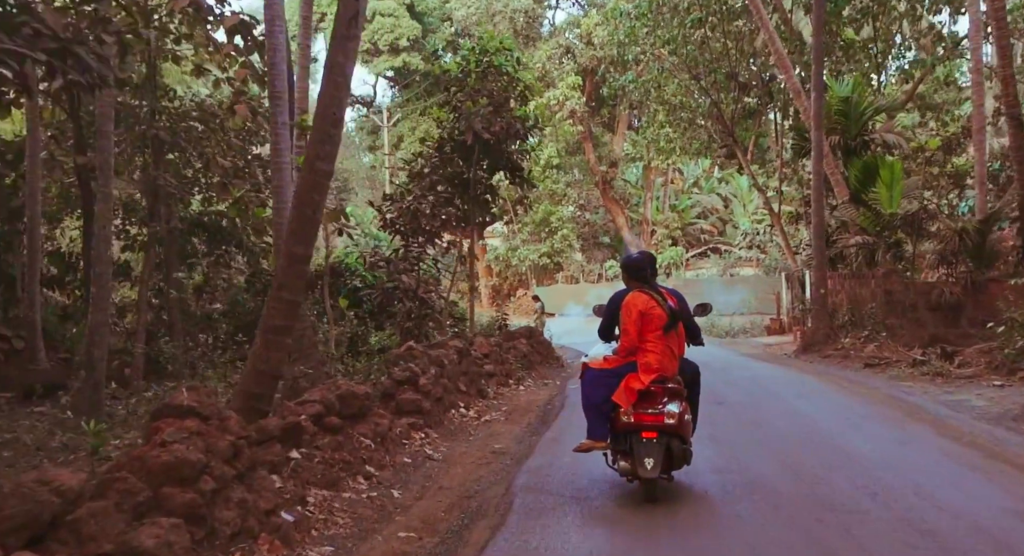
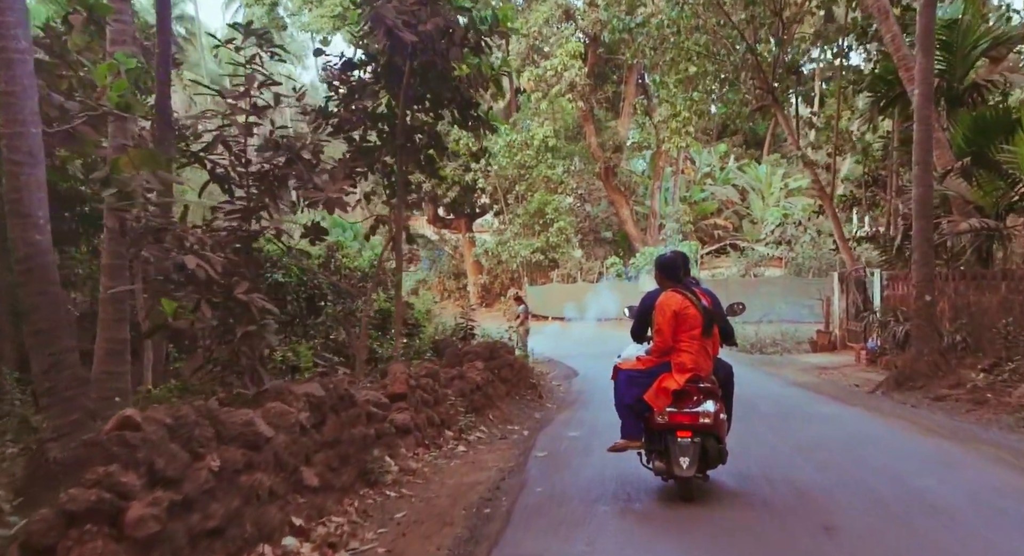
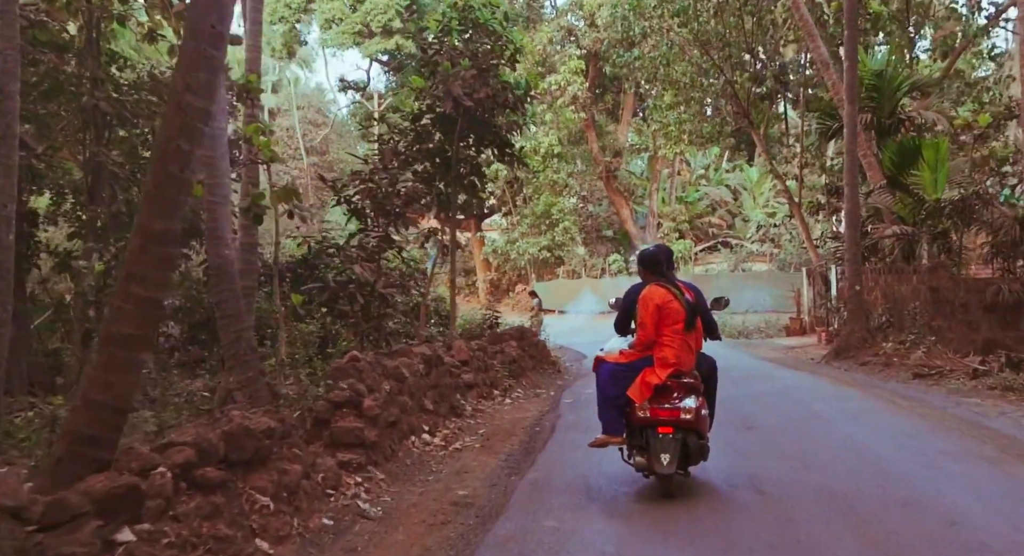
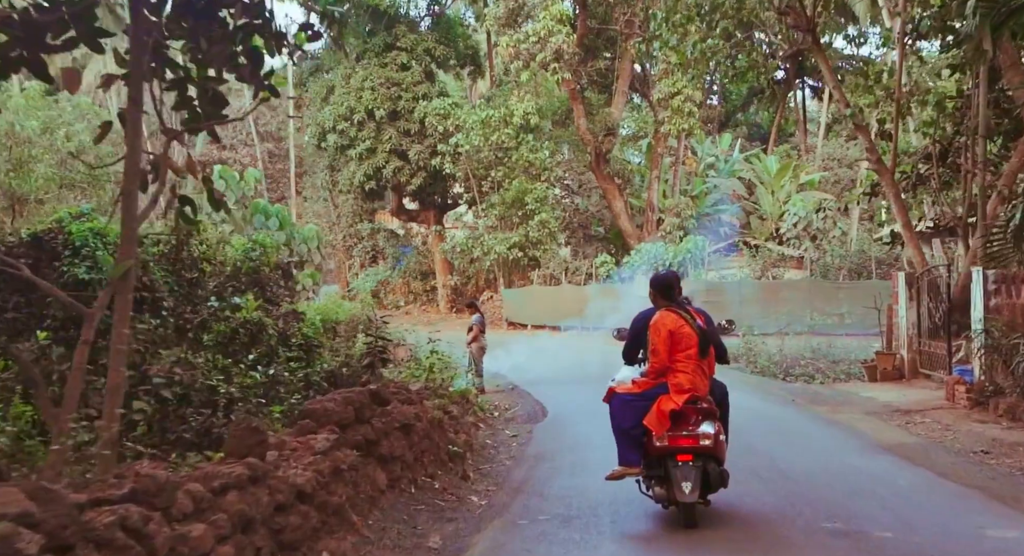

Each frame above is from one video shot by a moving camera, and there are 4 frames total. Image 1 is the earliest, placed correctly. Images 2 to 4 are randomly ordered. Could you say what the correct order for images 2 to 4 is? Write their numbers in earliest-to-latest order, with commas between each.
3, 2, 4
